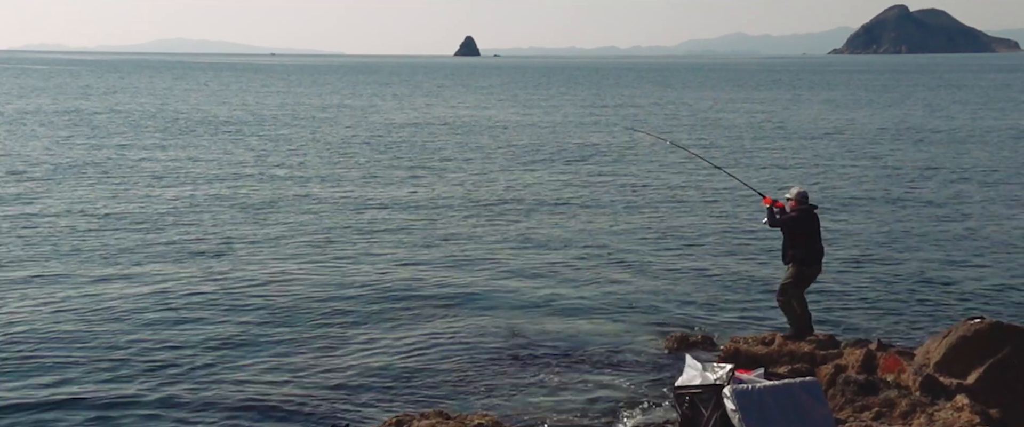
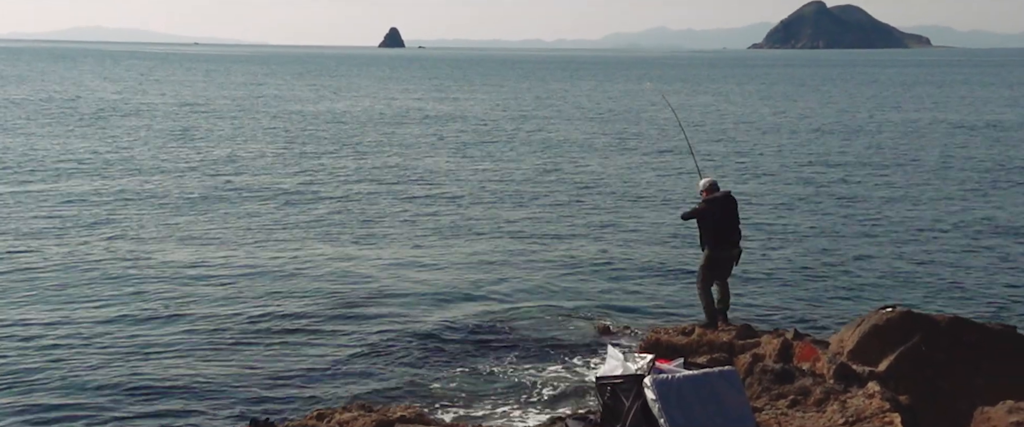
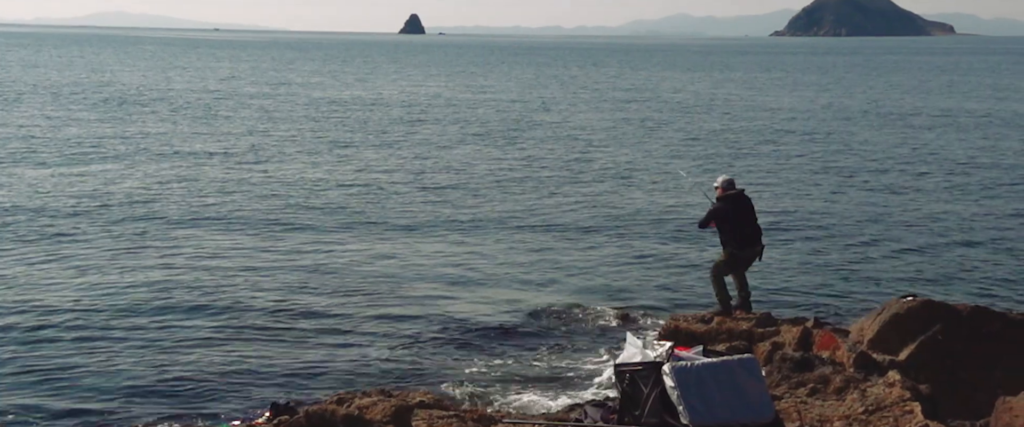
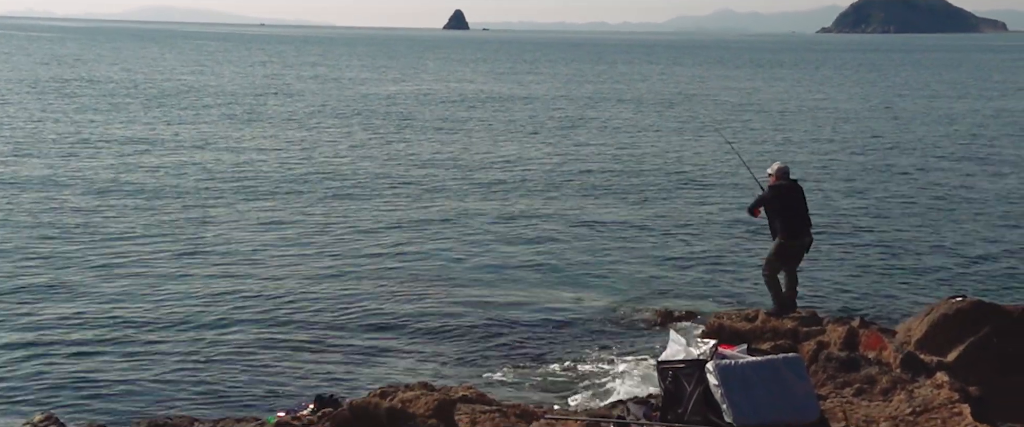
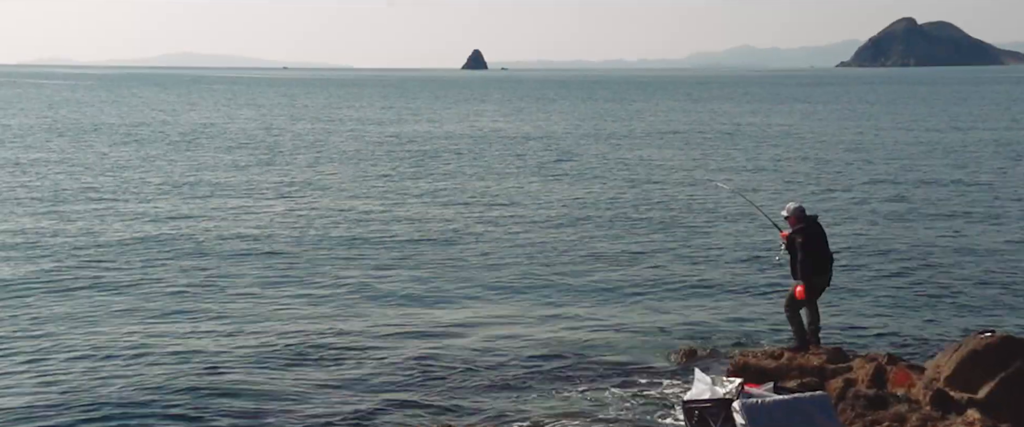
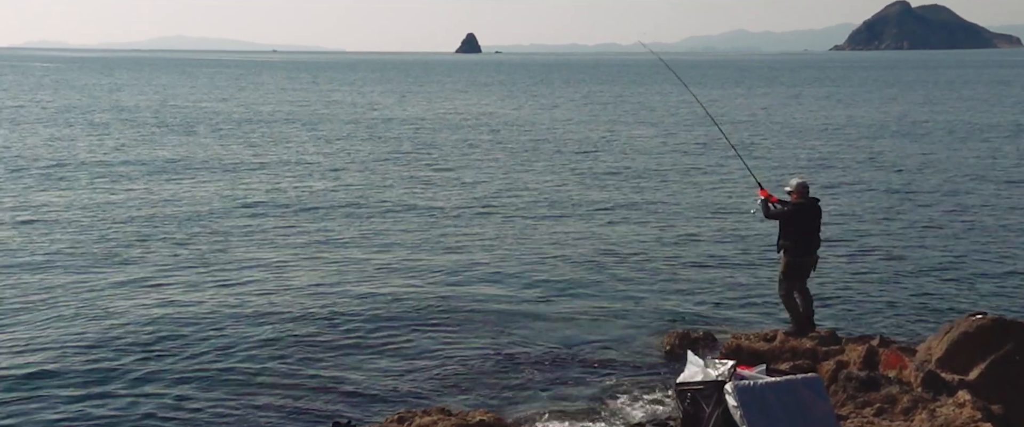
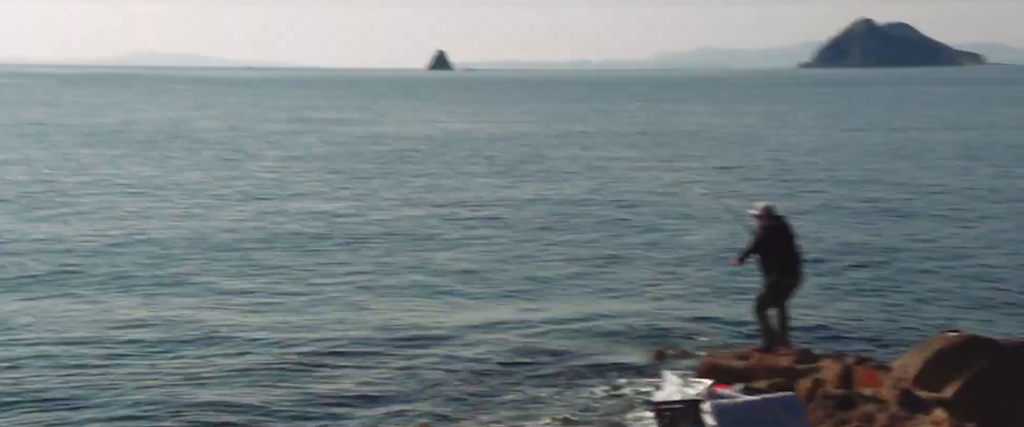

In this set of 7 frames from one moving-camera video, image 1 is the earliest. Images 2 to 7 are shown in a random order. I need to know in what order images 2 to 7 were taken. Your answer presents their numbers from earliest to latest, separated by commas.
6, 4, 3, 2, 7, 5
